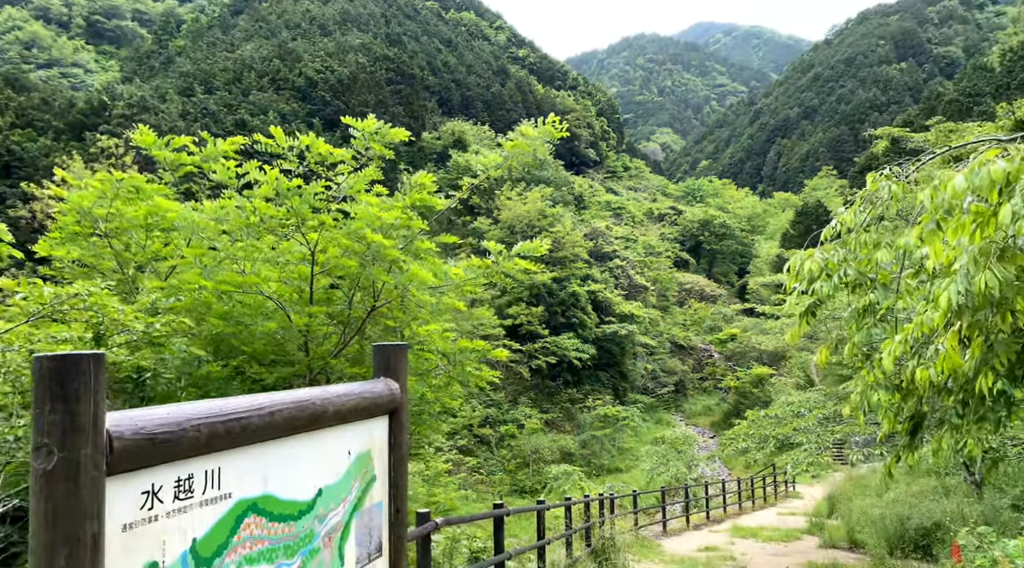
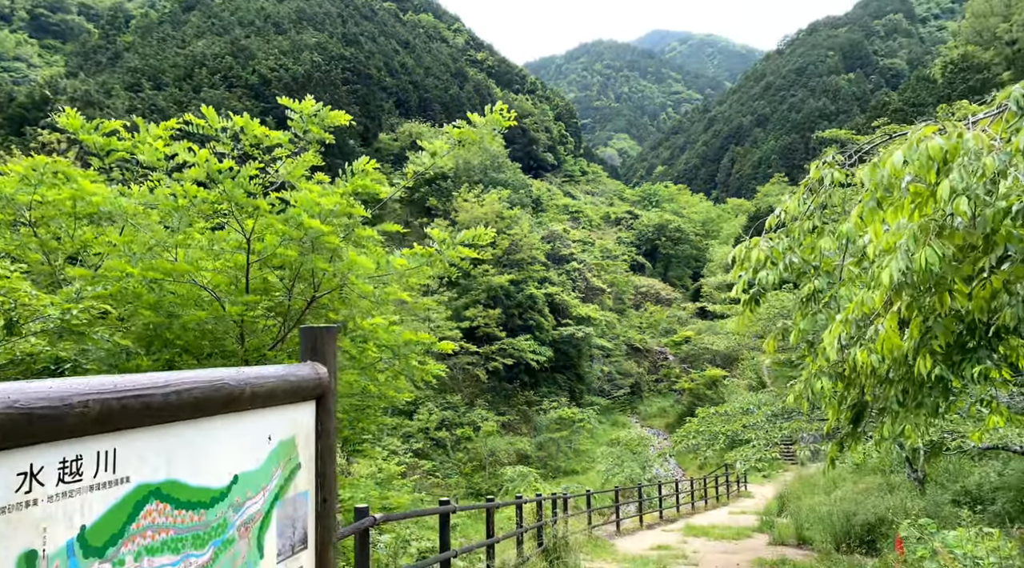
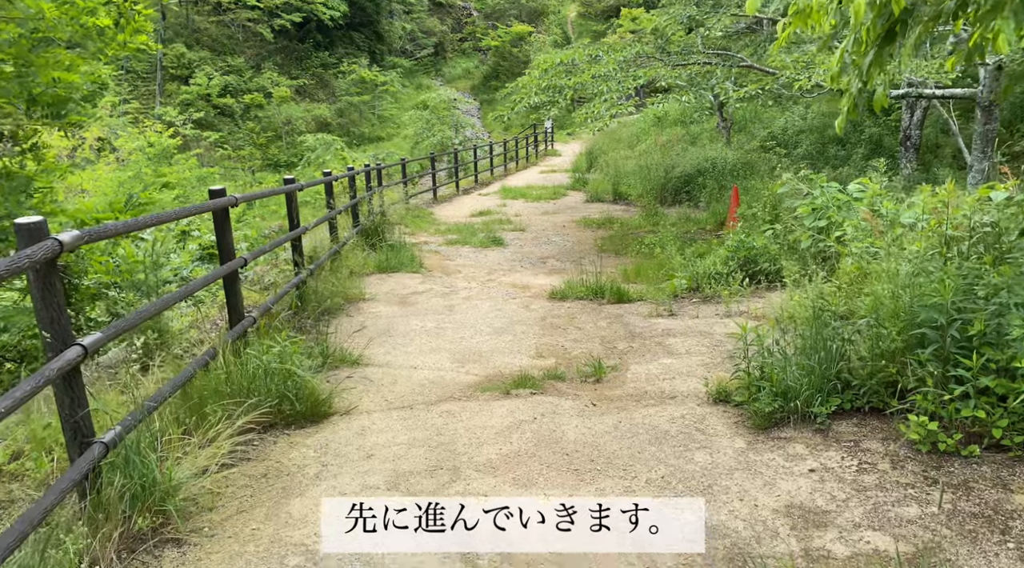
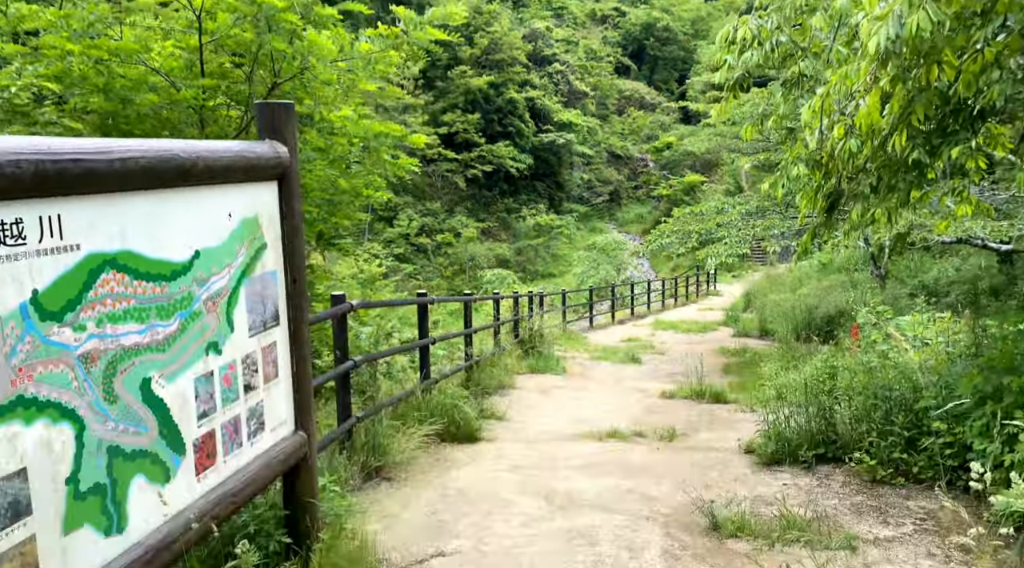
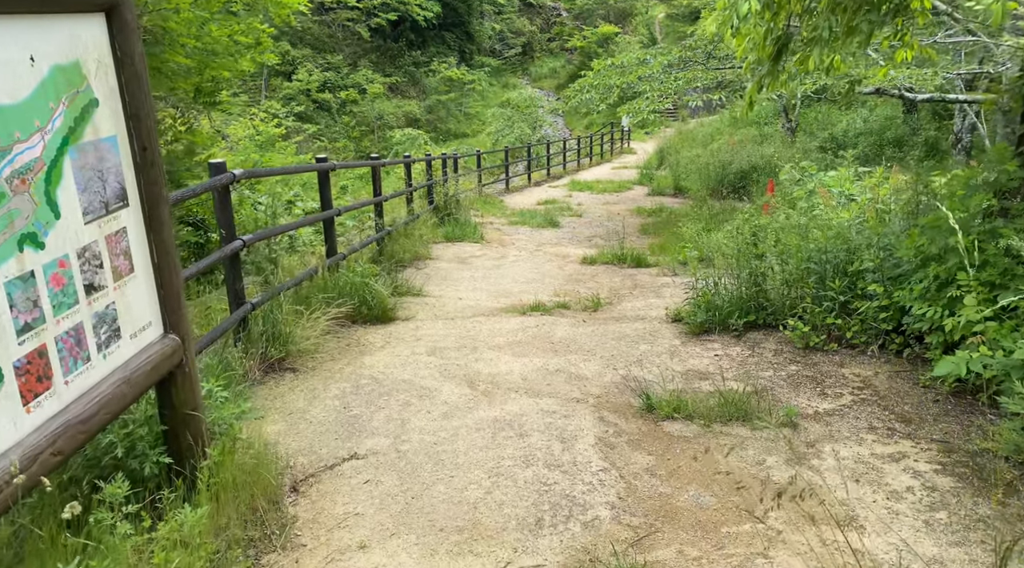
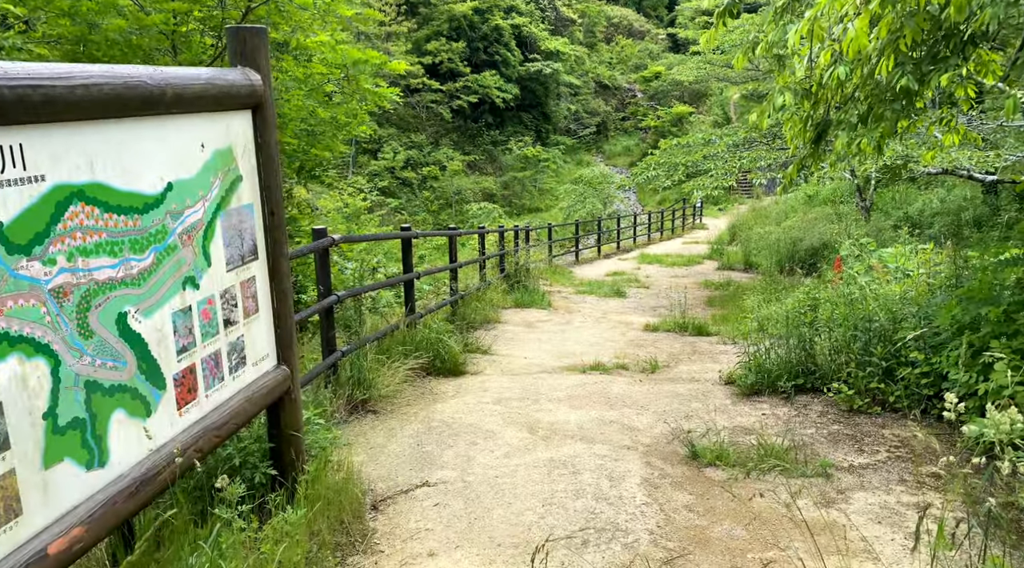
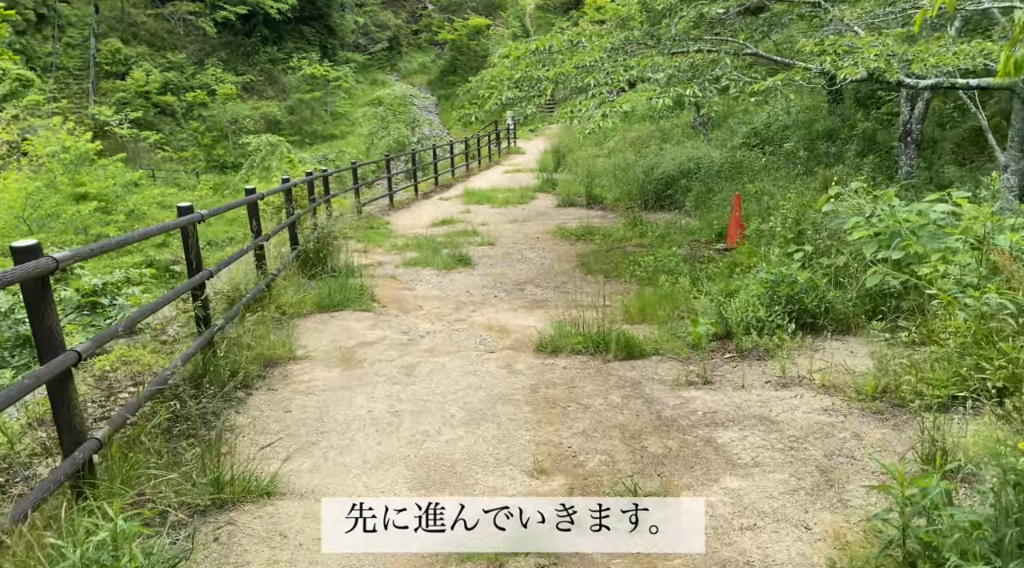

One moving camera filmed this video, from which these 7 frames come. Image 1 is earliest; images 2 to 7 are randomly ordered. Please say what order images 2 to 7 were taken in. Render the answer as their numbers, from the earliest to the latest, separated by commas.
2, 4, 6, 5, 3, 7
